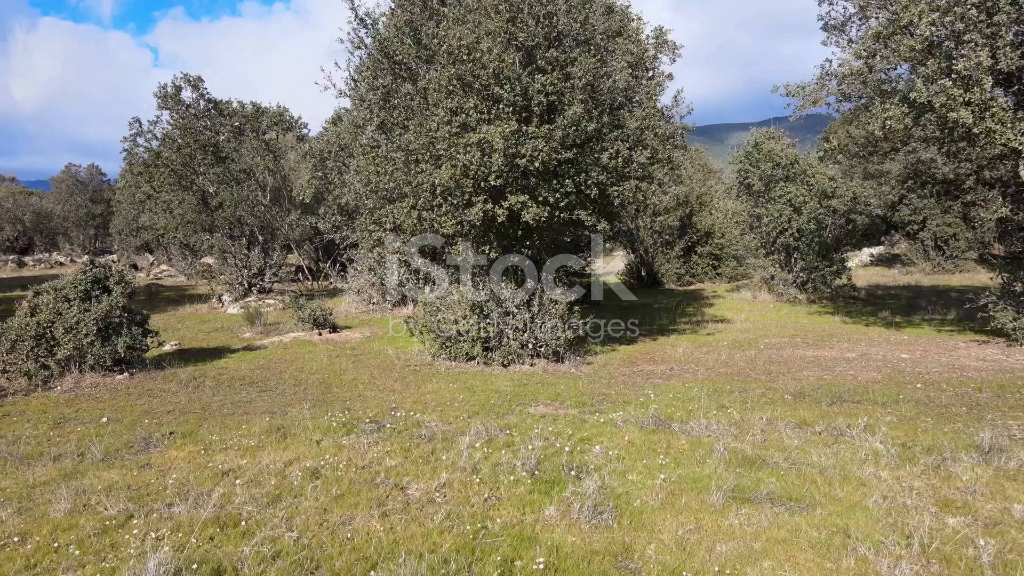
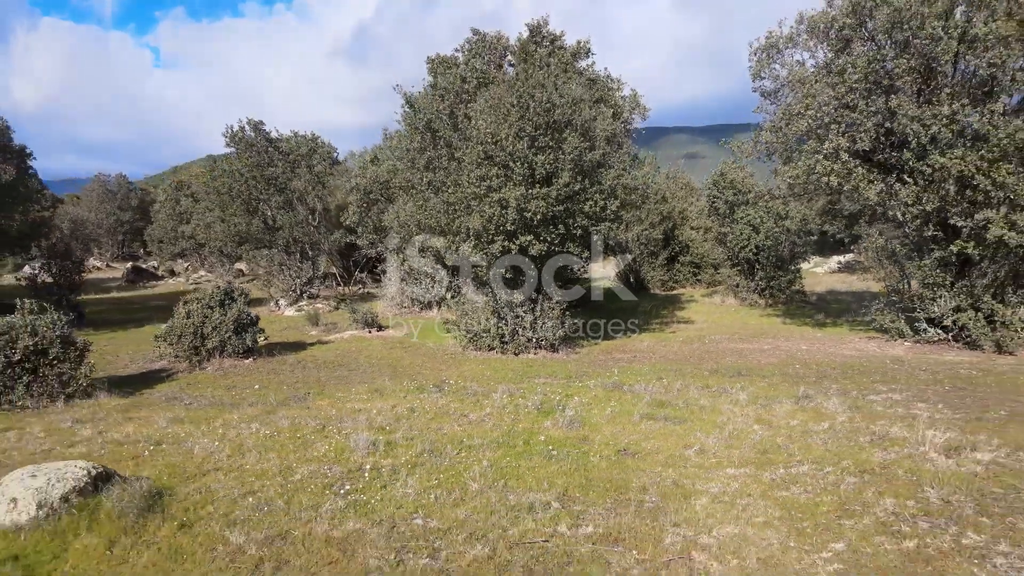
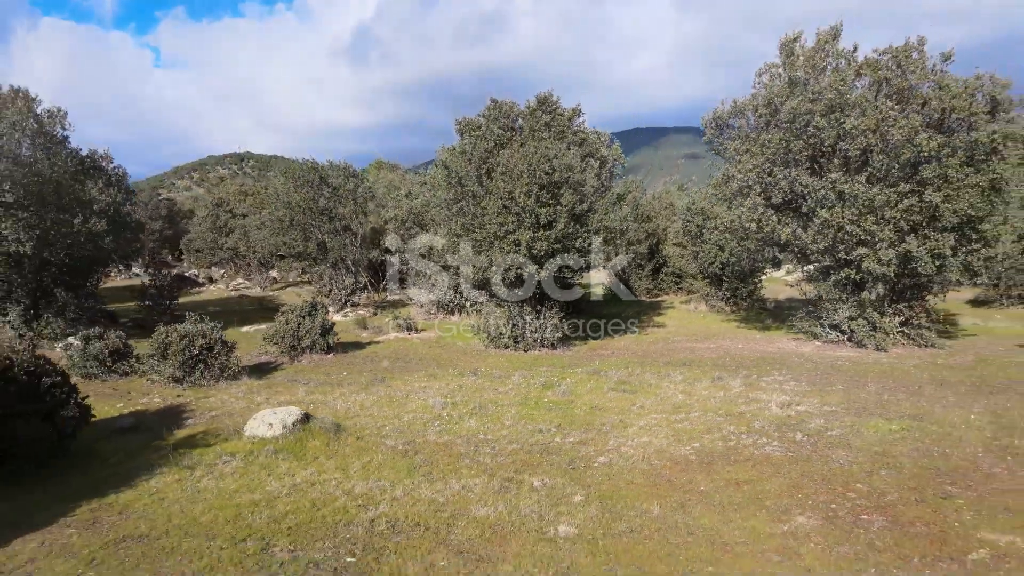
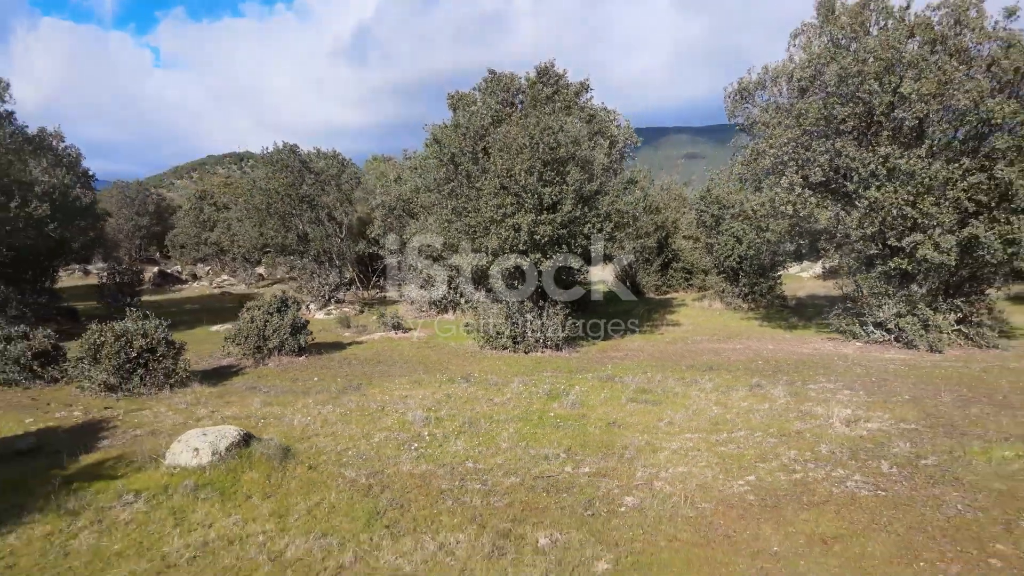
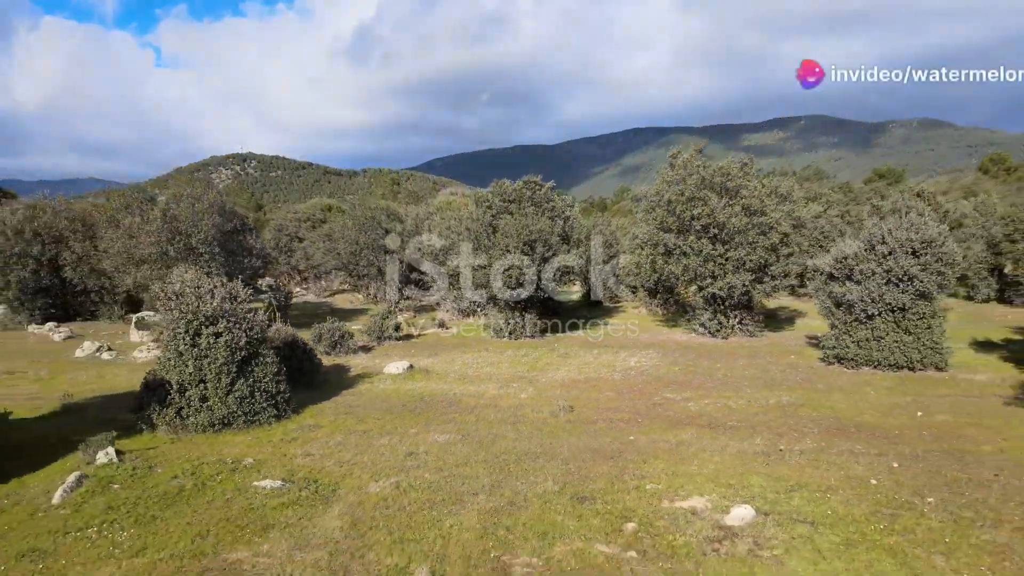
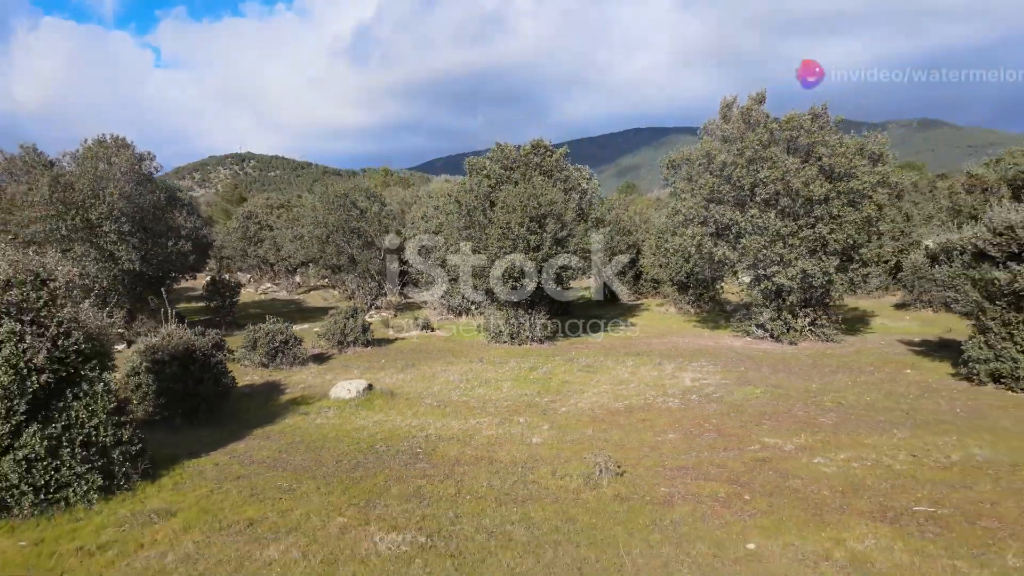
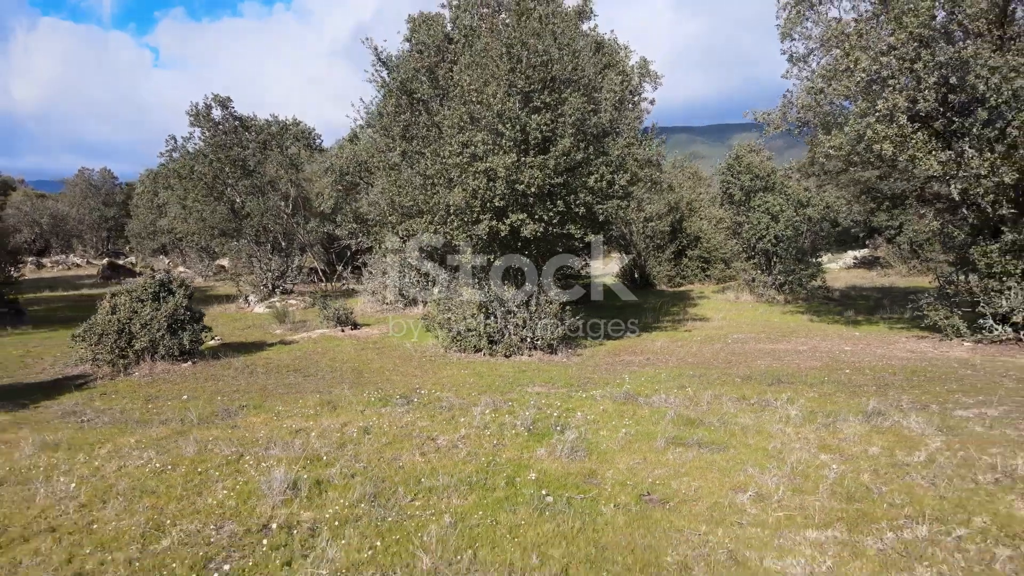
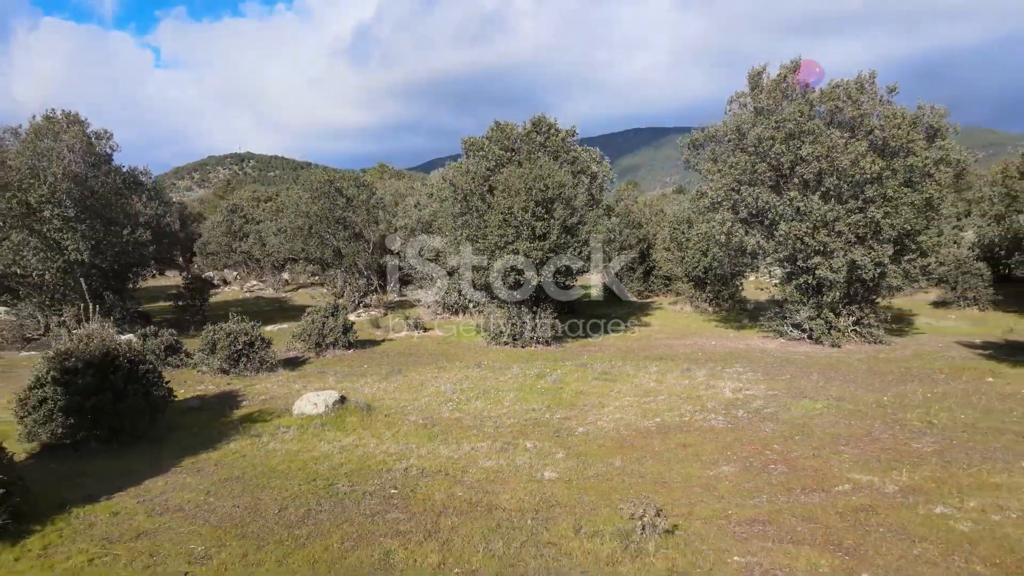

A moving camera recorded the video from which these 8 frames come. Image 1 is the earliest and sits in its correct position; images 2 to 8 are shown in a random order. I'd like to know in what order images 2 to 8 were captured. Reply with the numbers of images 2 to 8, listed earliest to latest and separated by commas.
7, 2, 4, 3, 8, 6, 5
